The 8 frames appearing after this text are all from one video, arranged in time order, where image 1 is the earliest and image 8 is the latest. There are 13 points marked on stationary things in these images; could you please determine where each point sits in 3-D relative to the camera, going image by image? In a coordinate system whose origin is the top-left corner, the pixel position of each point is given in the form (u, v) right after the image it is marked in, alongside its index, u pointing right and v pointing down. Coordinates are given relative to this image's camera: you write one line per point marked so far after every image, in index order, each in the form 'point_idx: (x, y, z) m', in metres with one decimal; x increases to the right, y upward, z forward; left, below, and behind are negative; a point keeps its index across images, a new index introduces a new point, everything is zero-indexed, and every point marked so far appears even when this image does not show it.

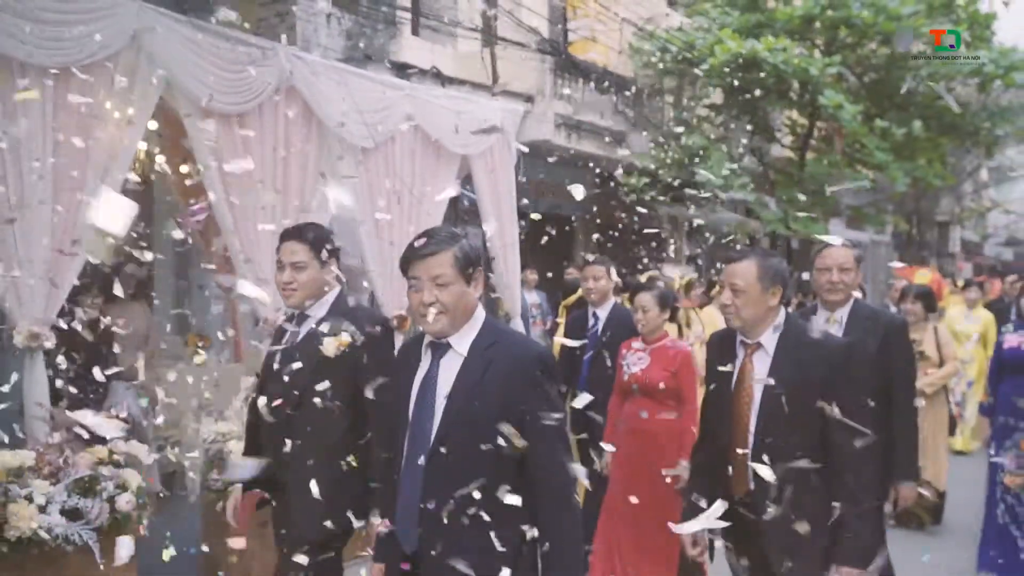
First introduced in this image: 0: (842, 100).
0: (+3.6, +2.0, +9.9) m
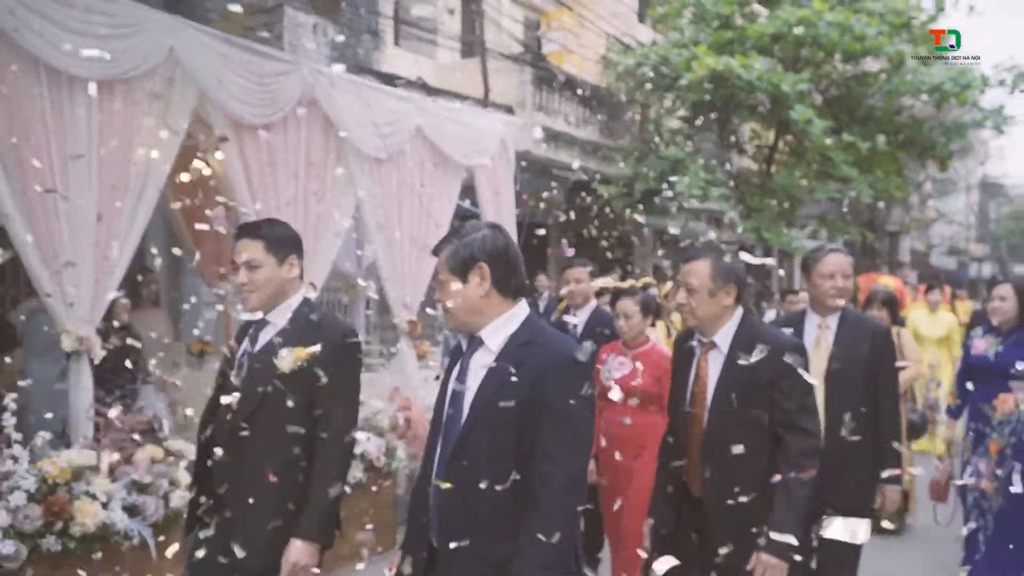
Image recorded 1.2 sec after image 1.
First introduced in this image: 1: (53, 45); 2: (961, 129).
0: (+3.4, +1.9, +10.4) m
1: (-1.9, +1.0, +3.8) m
2: (+5.7, +2.0, +11.7) m
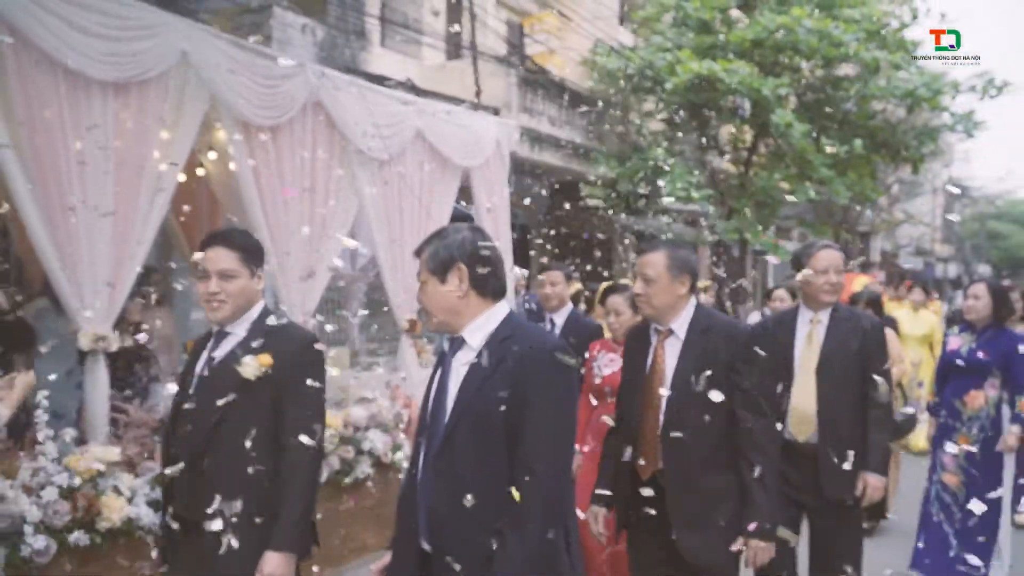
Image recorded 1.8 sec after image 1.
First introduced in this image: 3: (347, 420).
0: (+3.2, +1.9, +10.6) m
1: (-1.8, +1.0, +3.9) m
2: (+5.5, +2.0, +12.0) m
3: (-0.9, -0.7, +4.8) m
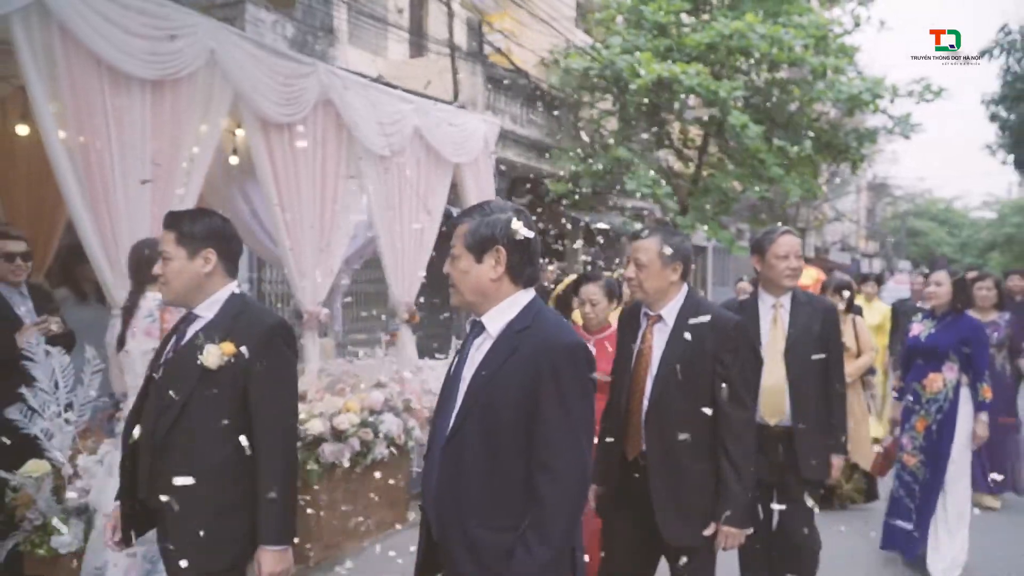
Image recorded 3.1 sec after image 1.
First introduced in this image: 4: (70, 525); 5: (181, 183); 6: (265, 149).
0: (+2.8, +2.0, +11.1) m
1: (-1.7, +1.1, +4.0) m
2: (+4.9, +2.1, +12.7) m
3: (-0.8, -0.6, +5.0) m
4: (-1.7, -0.9, +3.5) m
5: (-1.6, +0.5, +4.4) m
6: (-1.3, +0.8, +5.0) m
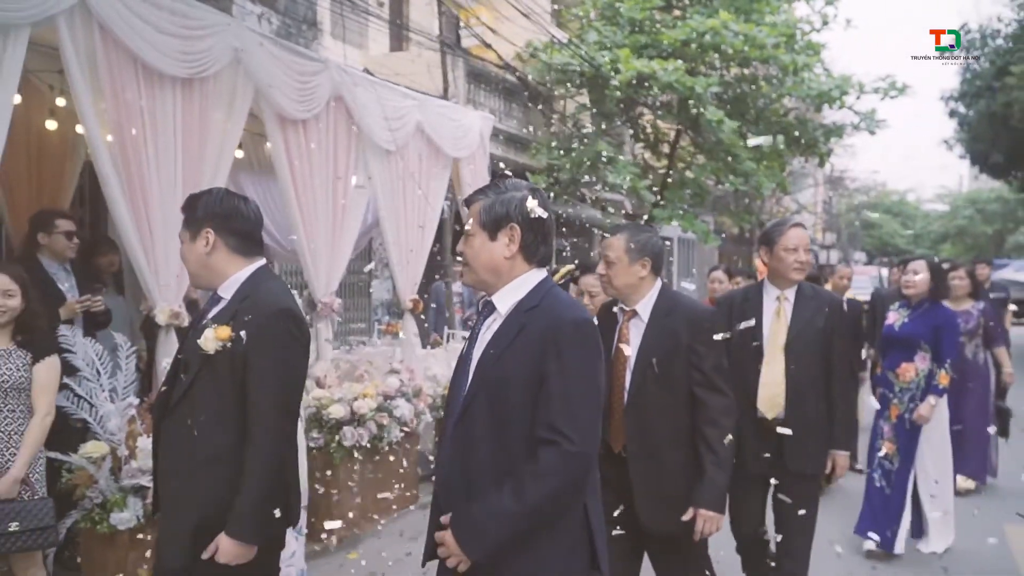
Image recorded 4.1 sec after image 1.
0: (+2.6, +2.1, +11.5) m
1: (-1.6, +1.1, +4.2) m
2: (+4.6, +2.3, +13.1) m
3: (-0.8, -0.6, +5.2) m
4: (-1.5, -0.9, +3.7) m
5: (-1.5, +0.5, +4.5) m
6: (-1.3, +0.8, +5.2) m
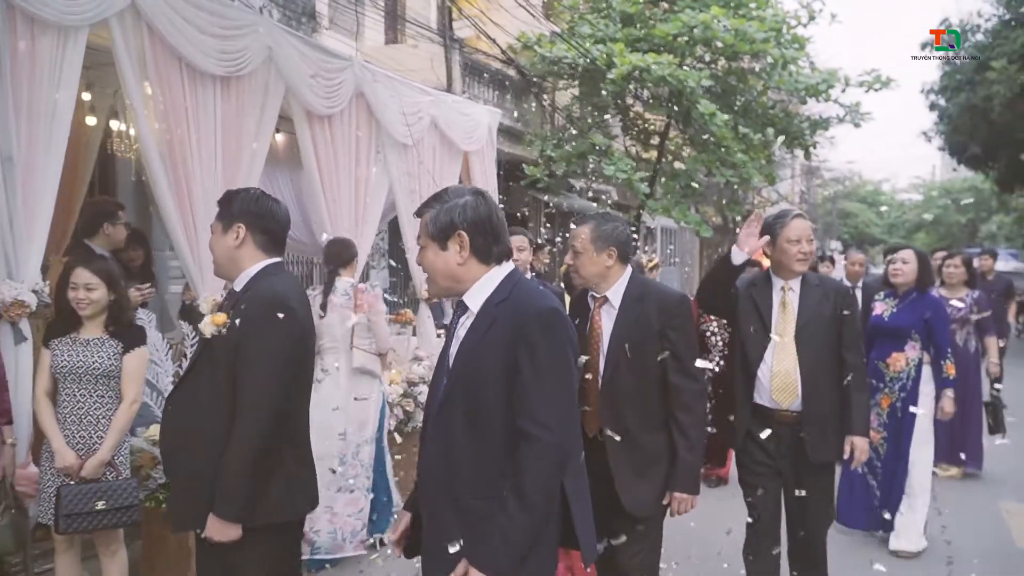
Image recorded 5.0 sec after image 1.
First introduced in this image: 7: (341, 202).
0: (+2.6, +2.3, +11.7) m
1: (-1.5, +1.1, +4.3) m
2: (+4.5, +2.4, +13.4) m
3: (-0.6, -0.5, +5.4) m
4: (-1.4, -0.8, +3.8) m
5: (-1.4, +0.6, +4.7) m
6: (-1.2, +0.9, +5.3) m
7: (-1.0, +0.5, +5.6) m
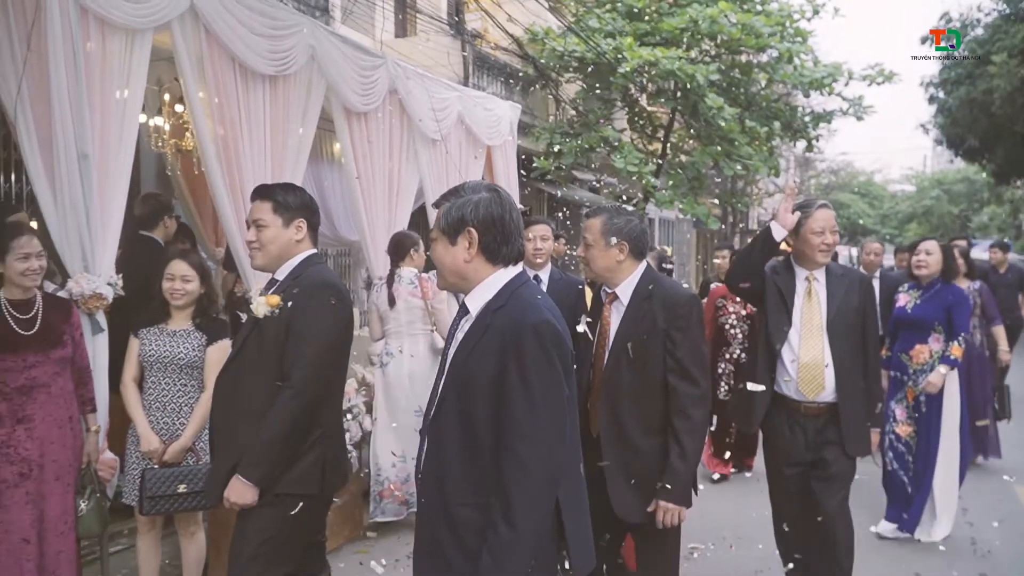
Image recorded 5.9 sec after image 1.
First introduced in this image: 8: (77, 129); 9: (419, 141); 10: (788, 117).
0: (+2.7, +2.4, +11.9) m
1: (-1.3, +1.2, +4.5) m
2: (+4.7, +2.6, +13.6) m
3: (-0.5, -0.5, +5.6) m
4: (-1.2, -0.8, +4.0) m
5: (-1.2, +0.6, +4.8) m
6: (-1.0, +0.9, +5.5) m
7: (-0.8, +0.6, +5.7) m
8: (-1.7, +0.6, +3.5) m
9: (-0.6, +1.0, +6.2) m
10: (+4.1, +2.5, +13.6) m
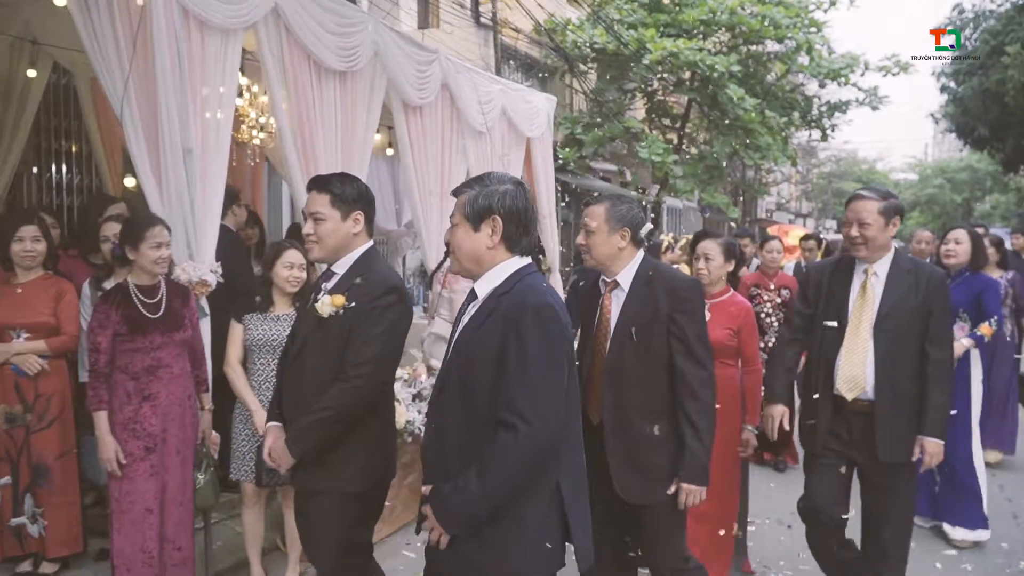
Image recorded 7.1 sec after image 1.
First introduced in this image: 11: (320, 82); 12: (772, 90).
0: (+3.0, +2.6, +12.1) m
1: (-1.0, +1.2, +4.7) m
2: (+5.0, +2.7, +13.8) m
3: (-0.1, -0.4, +5.8) m
4: (-0.9, -0.7, +4.2) m
5: (-0.8, +0.7, +5.1) m
6: (-0.7, +1.0, +5.7) m
7: (-0.5, +0.6, +6.0) m
8: (-1.3, +0.7, +3.7) m
9: (-0.3, +1.1, +6.4) m
10: (+4.4, +2.7, +13.7) m
11: (-1.0, +1.1, +4.8) m
12: (+3.8, +2.9, +13.5) m
